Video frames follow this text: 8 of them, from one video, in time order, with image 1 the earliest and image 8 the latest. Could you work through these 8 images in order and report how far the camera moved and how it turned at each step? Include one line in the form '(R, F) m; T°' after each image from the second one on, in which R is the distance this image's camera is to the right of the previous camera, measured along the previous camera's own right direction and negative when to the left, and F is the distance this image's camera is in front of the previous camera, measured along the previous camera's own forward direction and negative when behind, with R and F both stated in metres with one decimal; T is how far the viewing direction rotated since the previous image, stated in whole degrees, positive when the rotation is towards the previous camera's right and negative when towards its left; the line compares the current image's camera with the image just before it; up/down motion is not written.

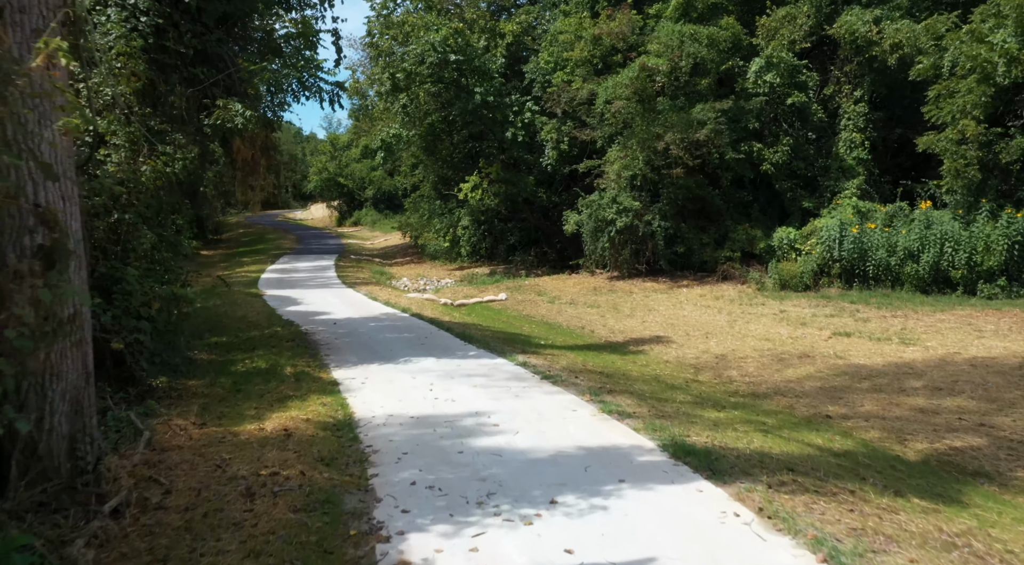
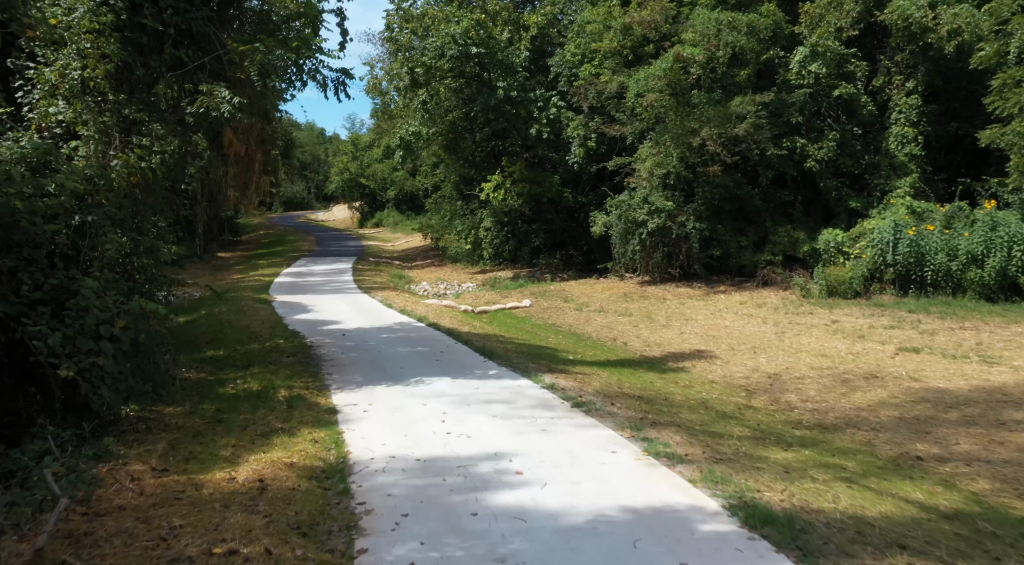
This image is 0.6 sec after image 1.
(0.0, +1.1) m; -2°
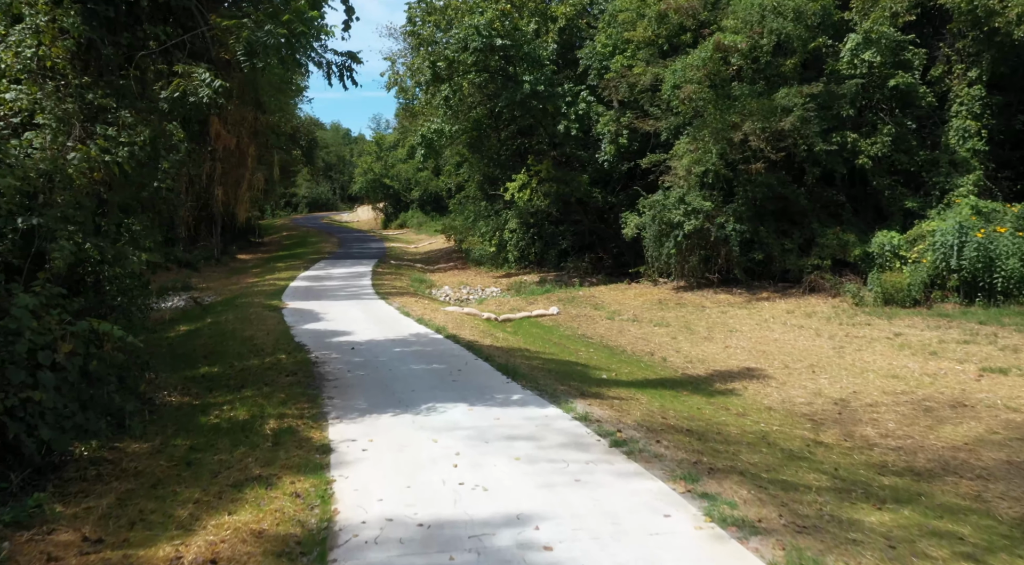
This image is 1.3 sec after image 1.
(0.0, +1.1) m; -2°
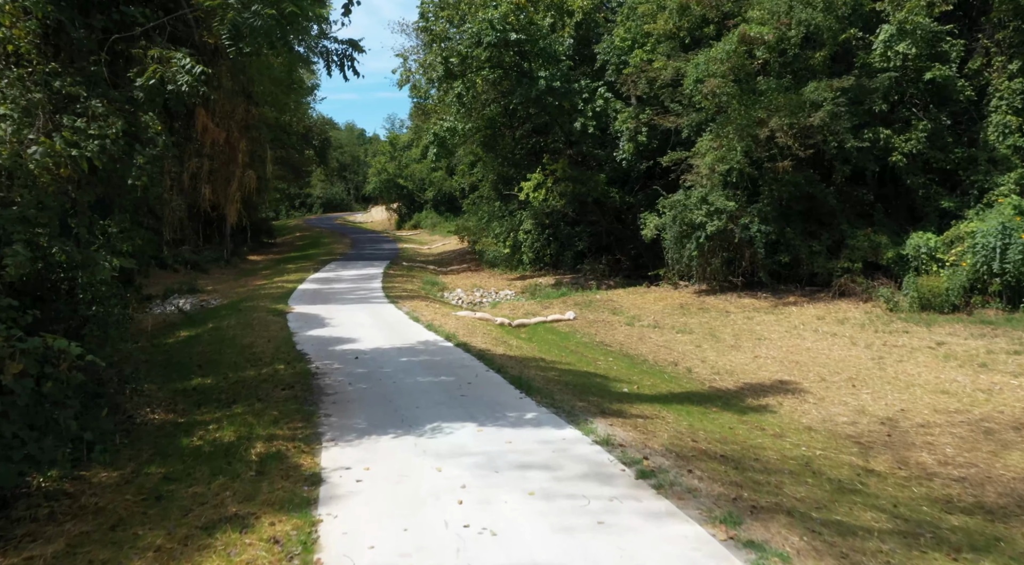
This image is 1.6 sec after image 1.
(0.0, +0.6) m; -1°
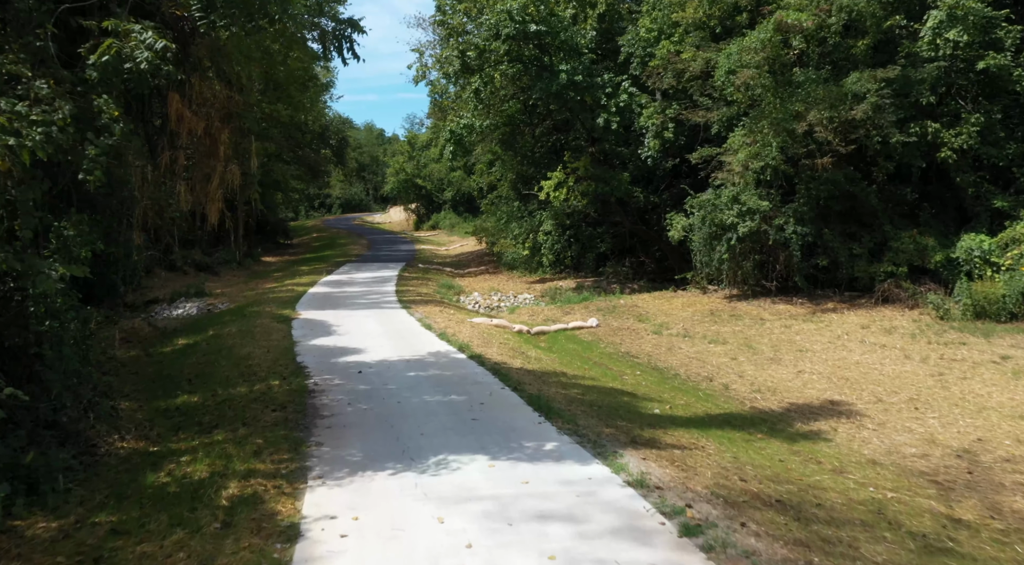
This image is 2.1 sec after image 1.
(0.0, +0.8) m; -1°
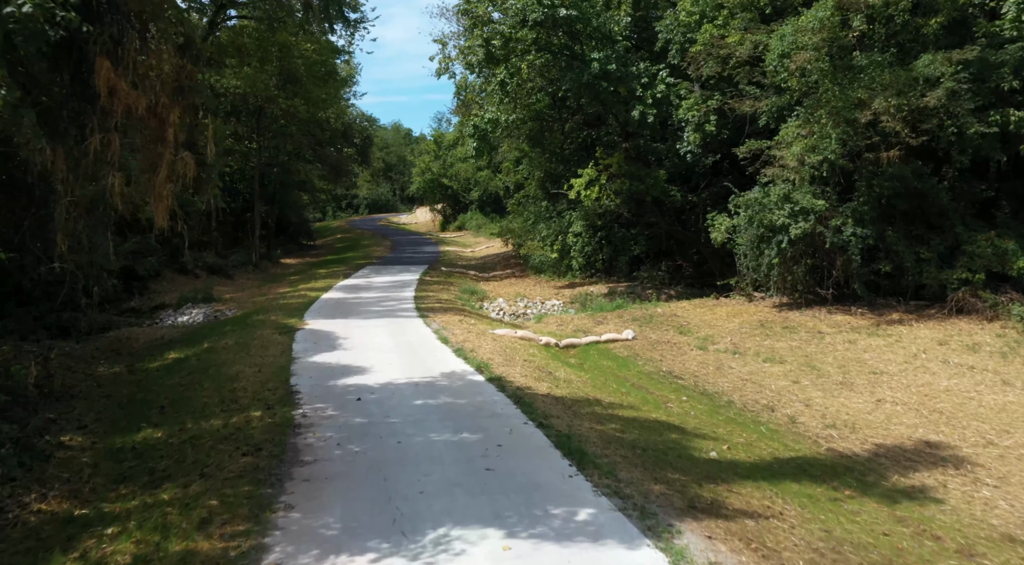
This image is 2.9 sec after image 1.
(0.0, +1.3) m; -2°
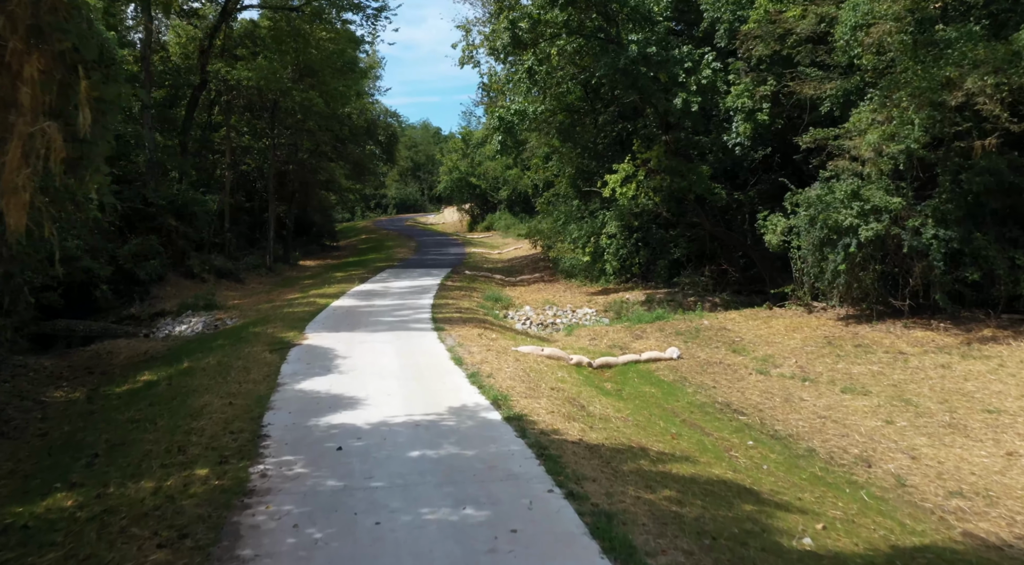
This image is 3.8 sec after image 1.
(+0.1, +1.6) m; -2°
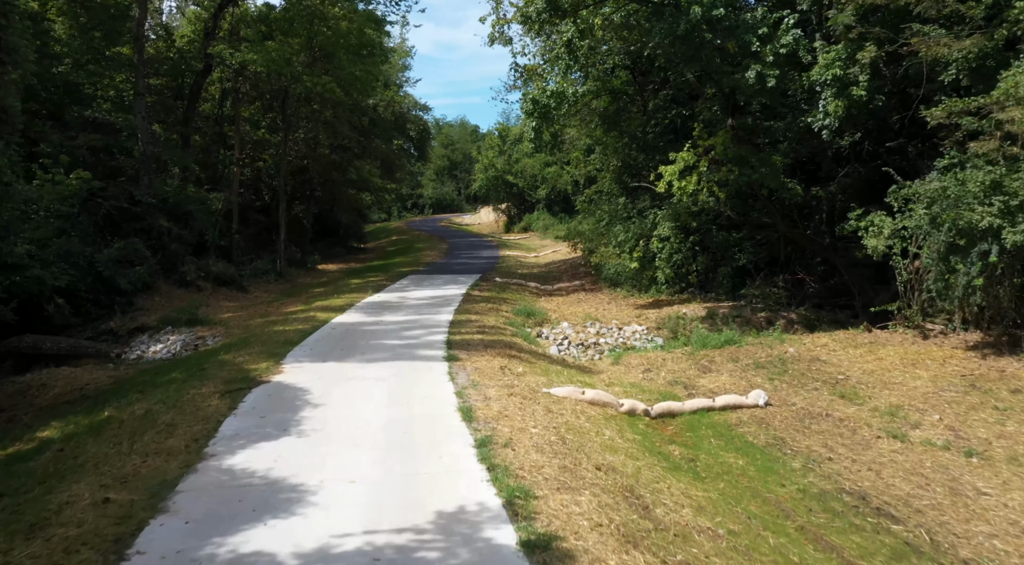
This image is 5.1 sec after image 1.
(+0.1, +2.6) m; -3°
